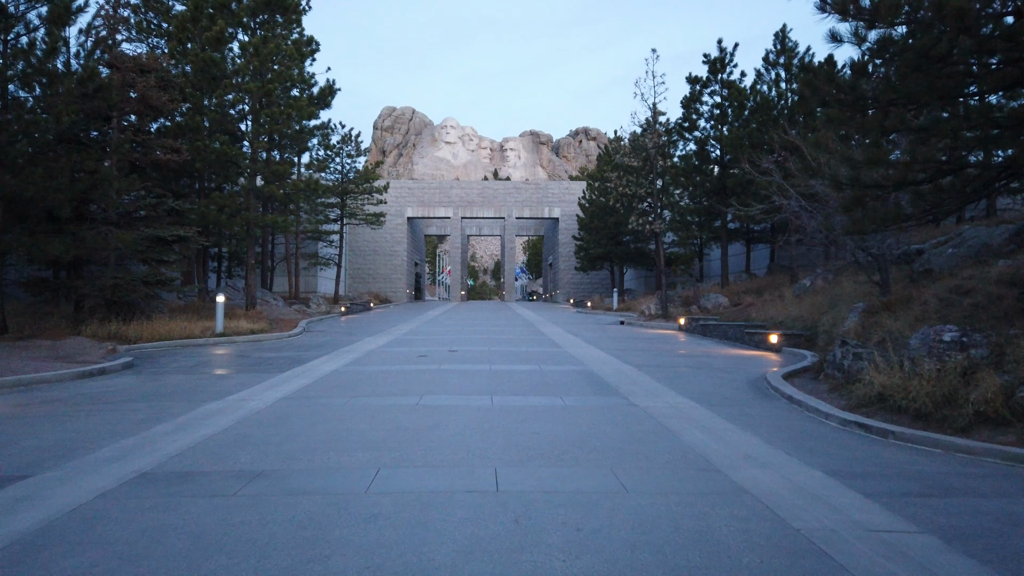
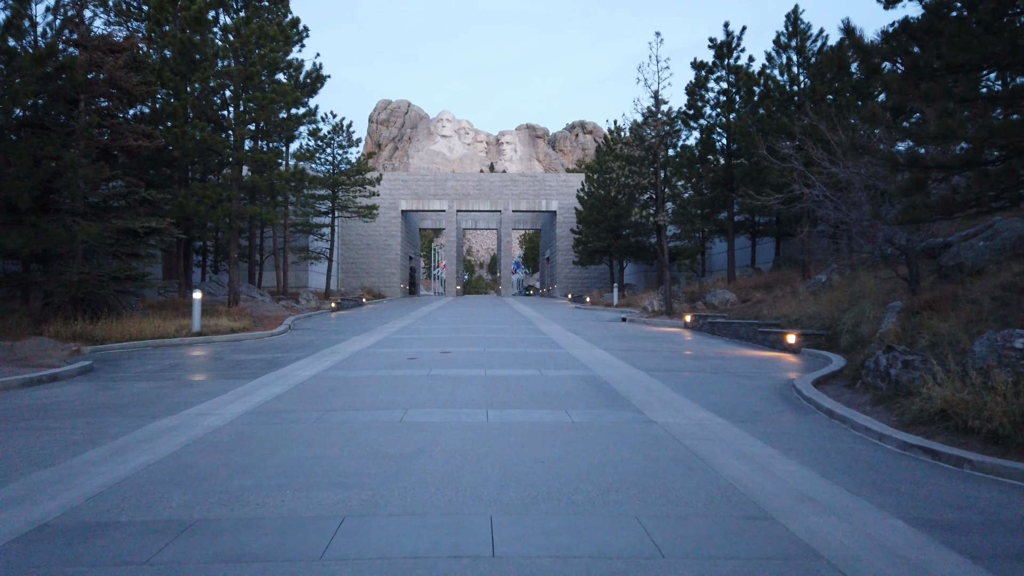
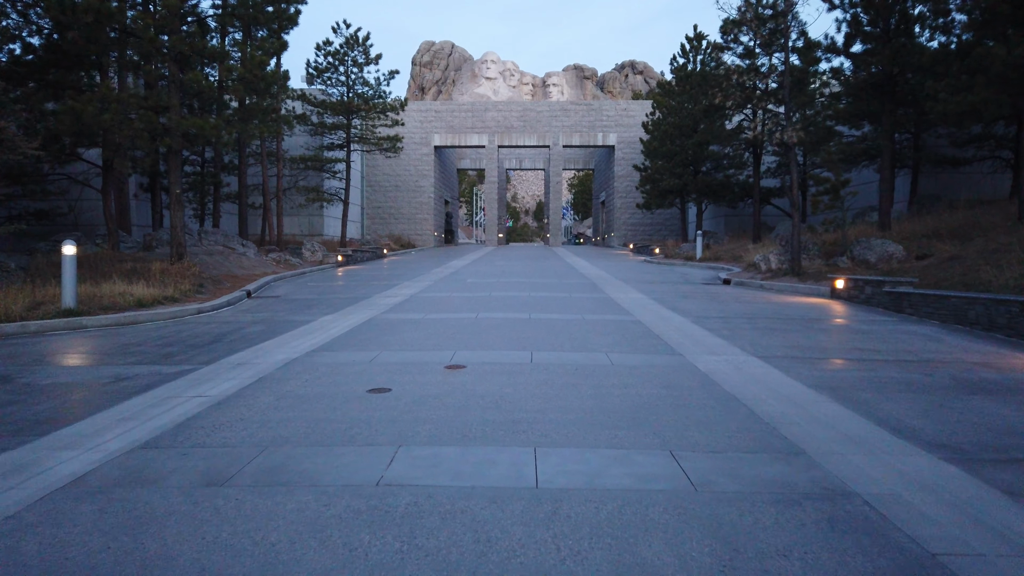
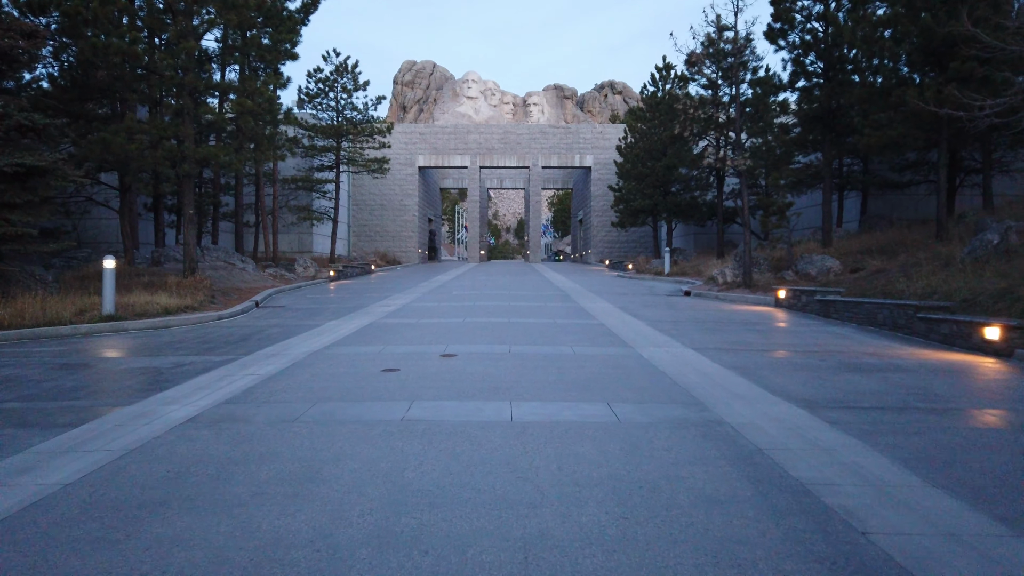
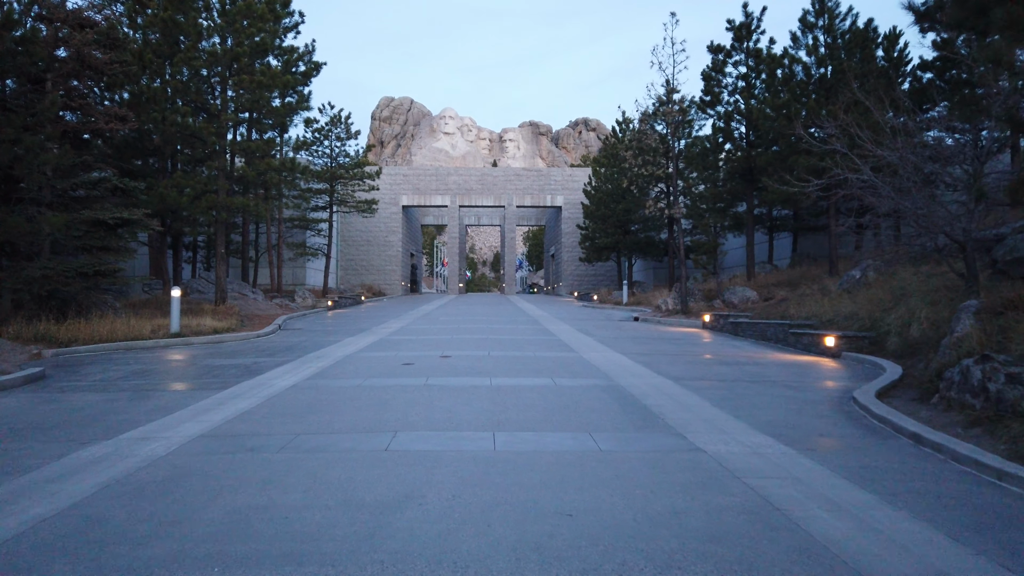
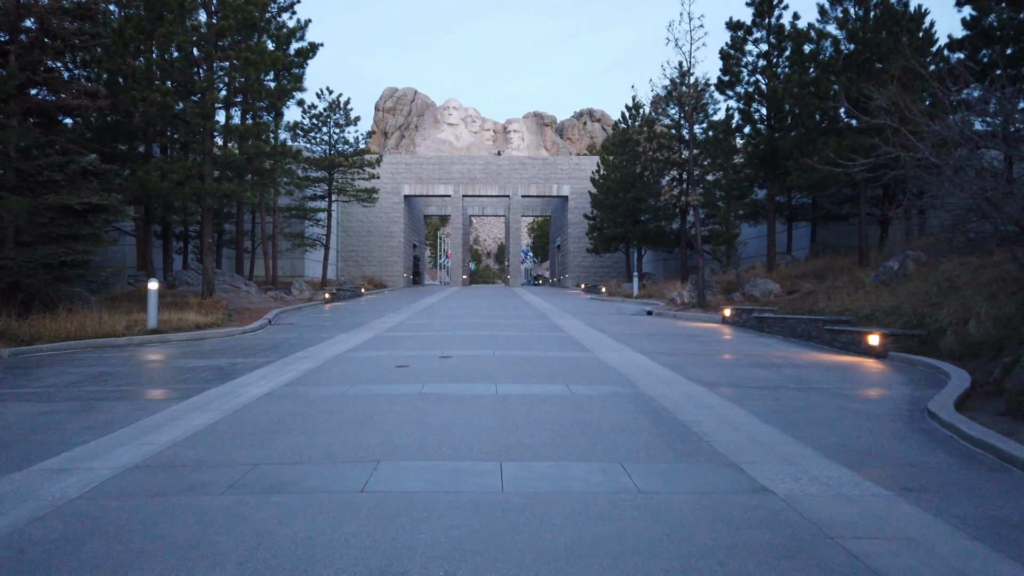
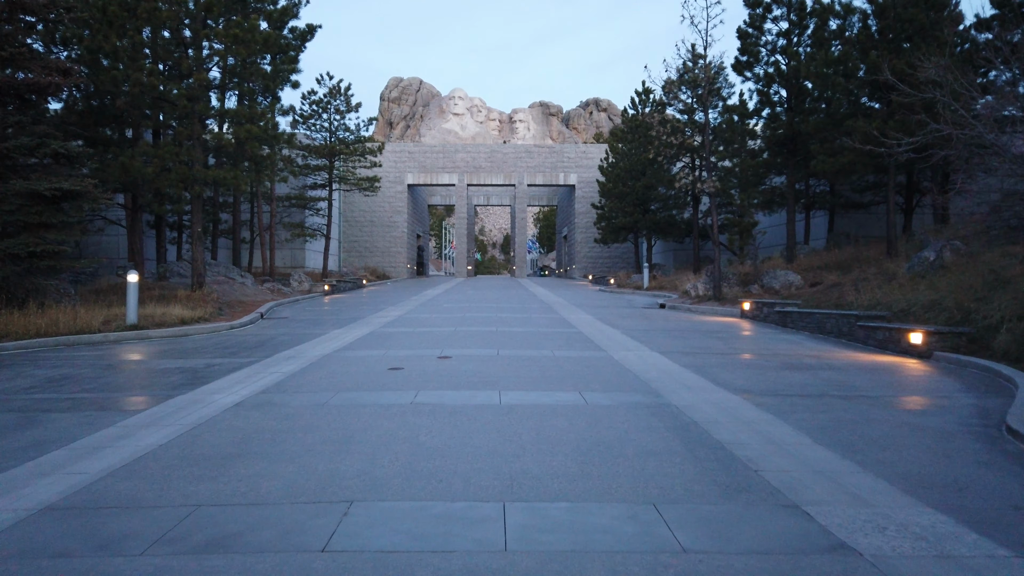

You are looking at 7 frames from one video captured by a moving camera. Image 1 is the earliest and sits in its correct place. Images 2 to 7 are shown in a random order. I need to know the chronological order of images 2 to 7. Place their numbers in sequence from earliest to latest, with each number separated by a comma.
2, 5, 6, 7, 4, 3
